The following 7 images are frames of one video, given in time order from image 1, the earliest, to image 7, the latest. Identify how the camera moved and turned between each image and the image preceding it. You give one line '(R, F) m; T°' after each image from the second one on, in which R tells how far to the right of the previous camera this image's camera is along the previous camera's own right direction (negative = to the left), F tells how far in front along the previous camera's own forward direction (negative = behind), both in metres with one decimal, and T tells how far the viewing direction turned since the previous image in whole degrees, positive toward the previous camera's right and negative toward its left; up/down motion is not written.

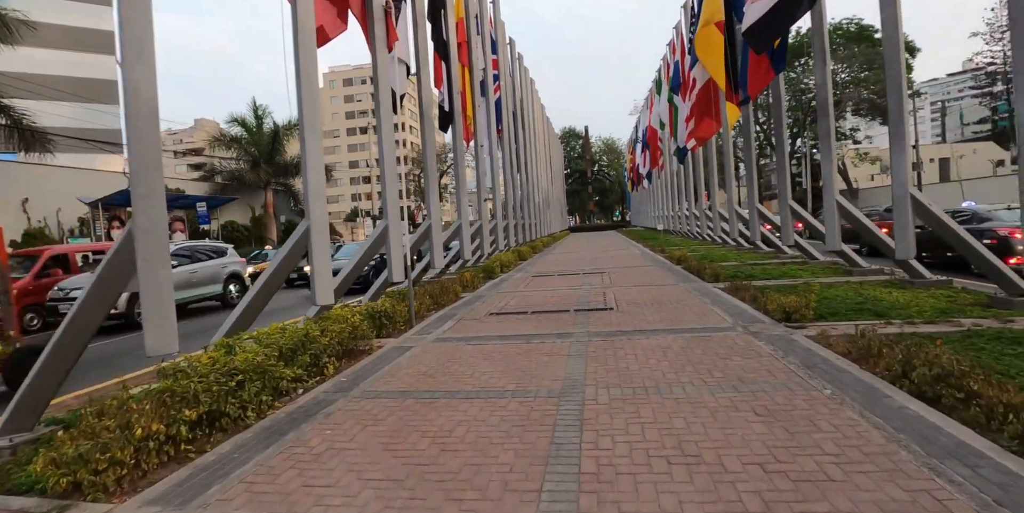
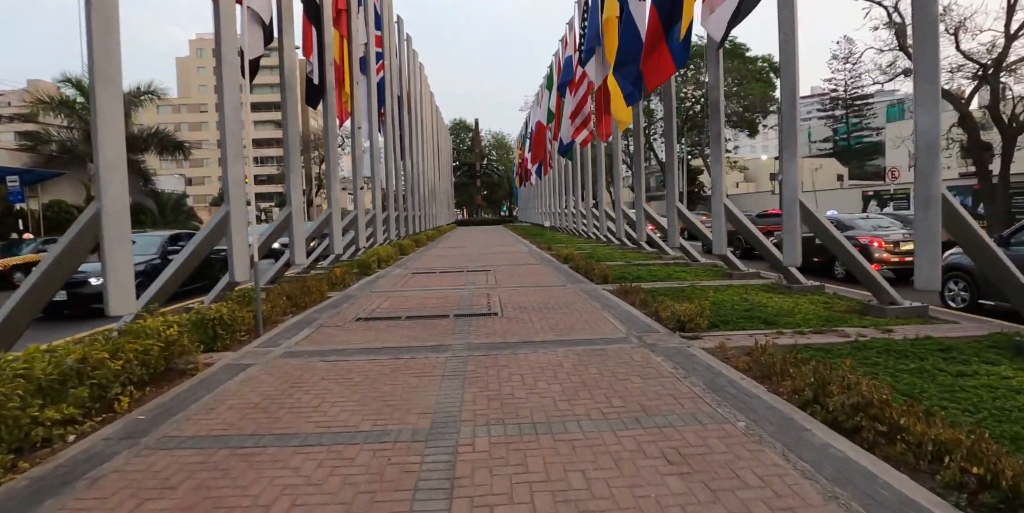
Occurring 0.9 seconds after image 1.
(+0.2, +1.2) m; +12°
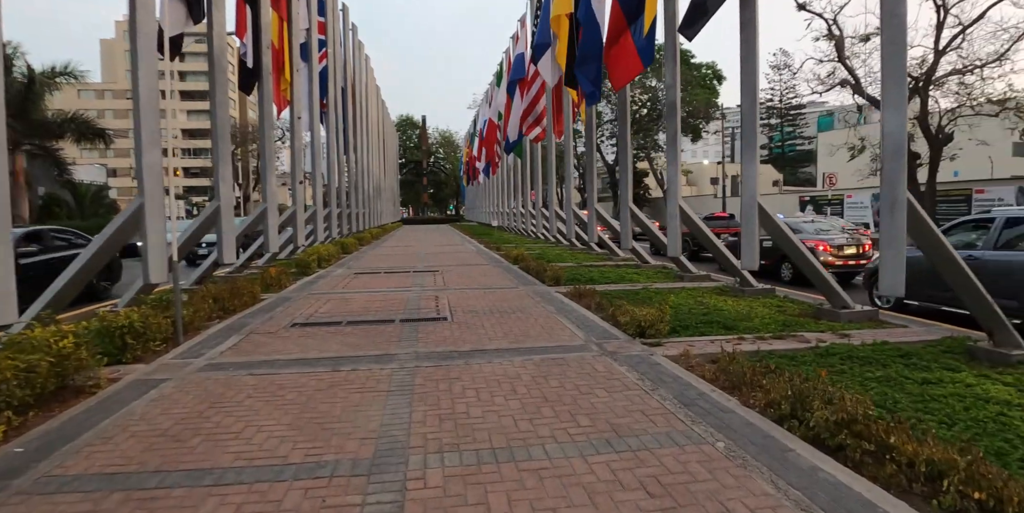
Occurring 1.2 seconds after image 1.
(-0.1, +0.5) m; +6°
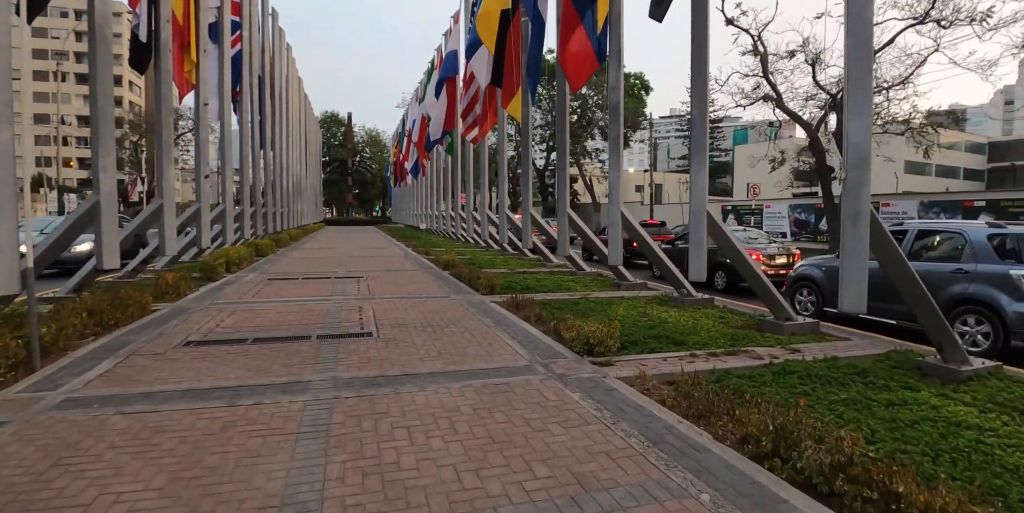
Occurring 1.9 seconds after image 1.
(-0.1, +0.7) m; +8°
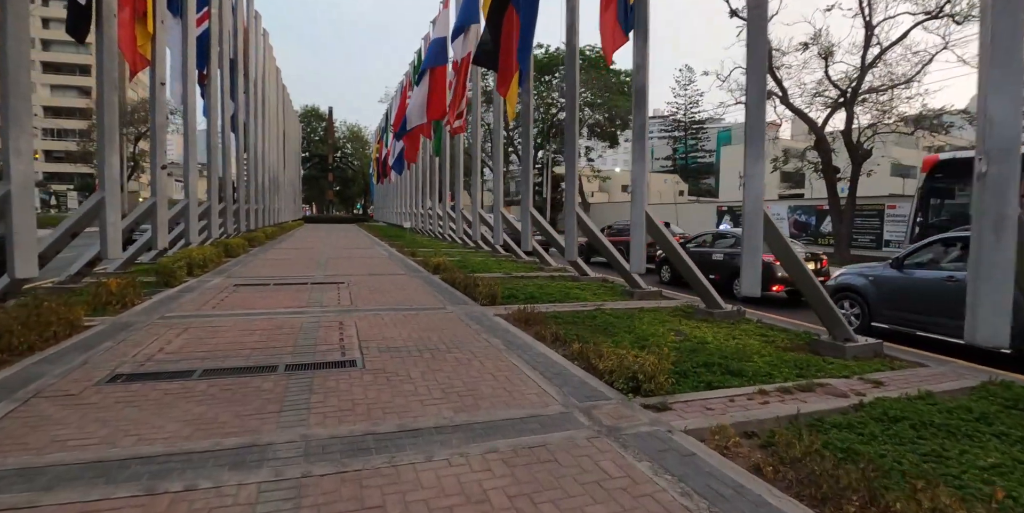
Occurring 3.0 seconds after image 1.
(-0.4, +1.3) m; +2°
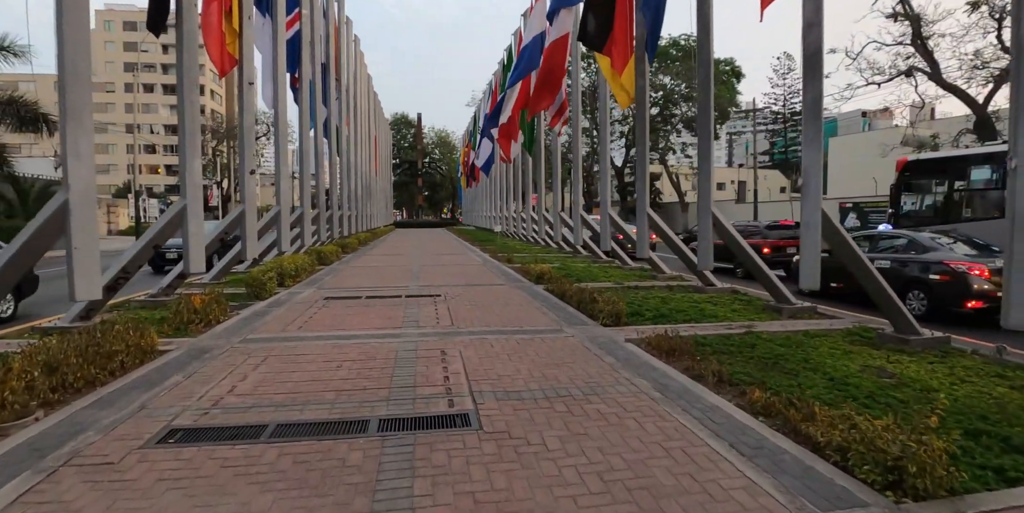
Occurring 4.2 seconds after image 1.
(-0.6, +1.4) m; -9°
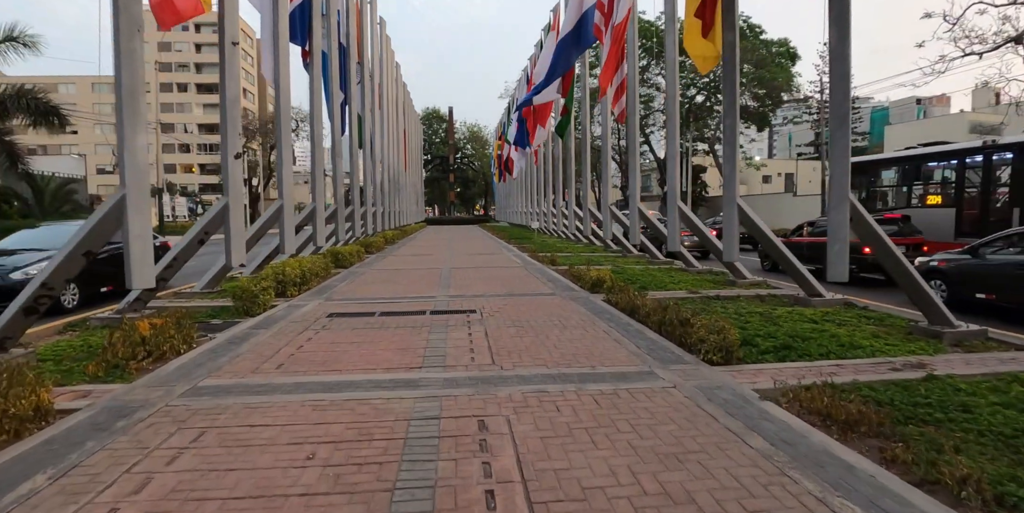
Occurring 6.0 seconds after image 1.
(-0.3, +2.1) m; -4°
